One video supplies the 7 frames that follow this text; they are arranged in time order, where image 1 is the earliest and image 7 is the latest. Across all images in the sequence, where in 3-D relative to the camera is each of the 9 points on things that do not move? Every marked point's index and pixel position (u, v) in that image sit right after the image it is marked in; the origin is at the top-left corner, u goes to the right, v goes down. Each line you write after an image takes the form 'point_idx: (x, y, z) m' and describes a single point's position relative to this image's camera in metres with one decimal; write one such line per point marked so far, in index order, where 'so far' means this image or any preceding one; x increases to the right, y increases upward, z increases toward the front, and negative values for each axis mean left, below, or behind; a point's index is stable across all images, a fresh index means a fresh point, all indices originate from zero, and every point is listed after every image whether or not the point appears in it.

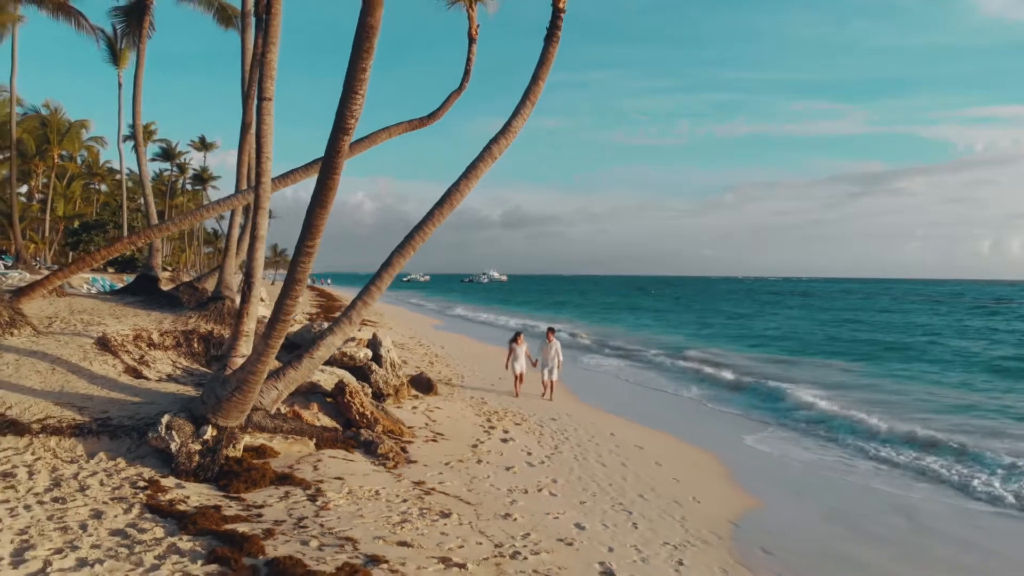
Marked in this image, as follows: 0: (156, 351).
0: (-4.8, -0.8, +8.3) m
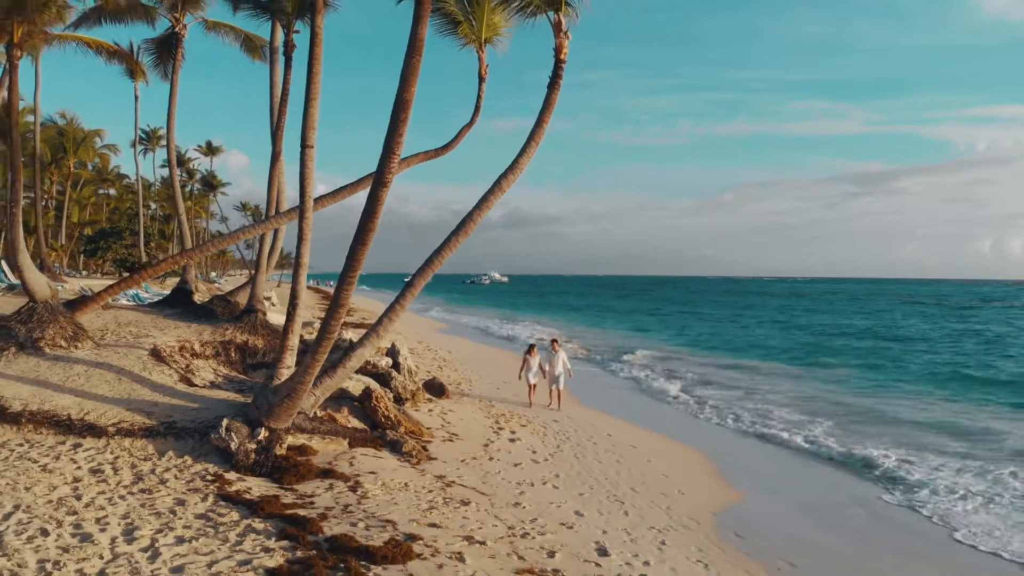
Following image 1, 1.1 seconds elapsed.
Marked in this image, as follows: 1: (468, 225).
0: (-4.7, -1.1, +9.3) m
1: (-0.5, +0.8, +7.3) m
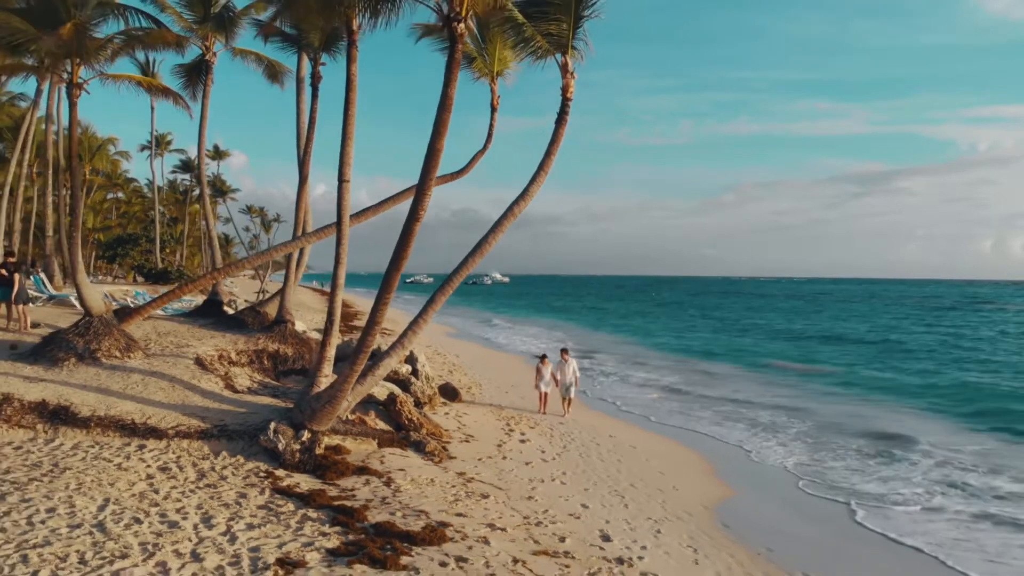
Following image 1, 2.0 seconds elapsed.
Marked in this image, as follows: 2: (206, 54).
0: (-4.5, -1.3, +10.2) m
1: (-0.4, +0.6, +8.1) m
2: (-6.6, +5.0, +13.3) m
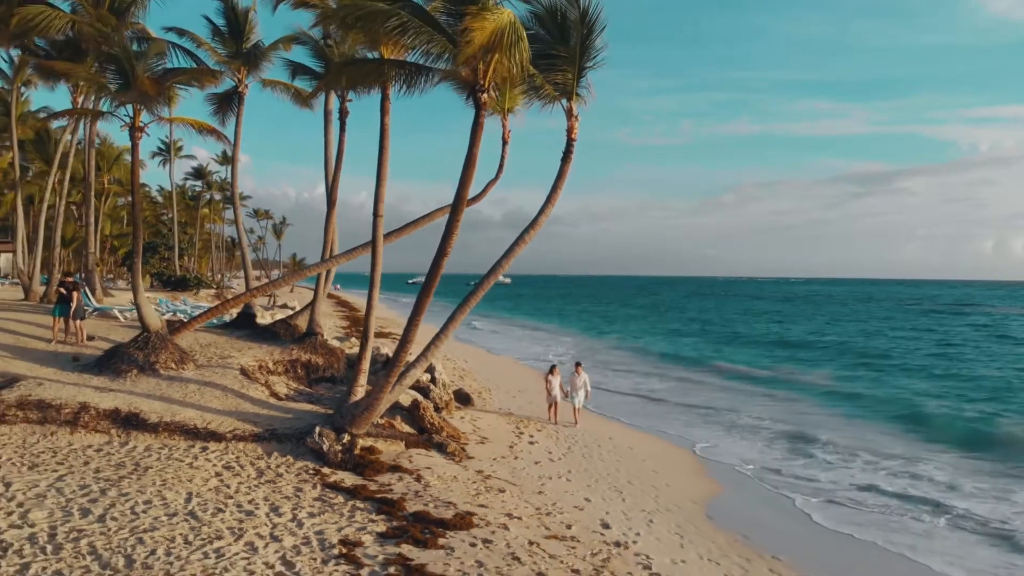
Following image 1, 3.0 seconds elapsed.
0: (-4.3, -1.6, +11.3) m
1: (-0.2, +0.2, +9.3) m
2: (-6.4, +4.7, +14.4) m
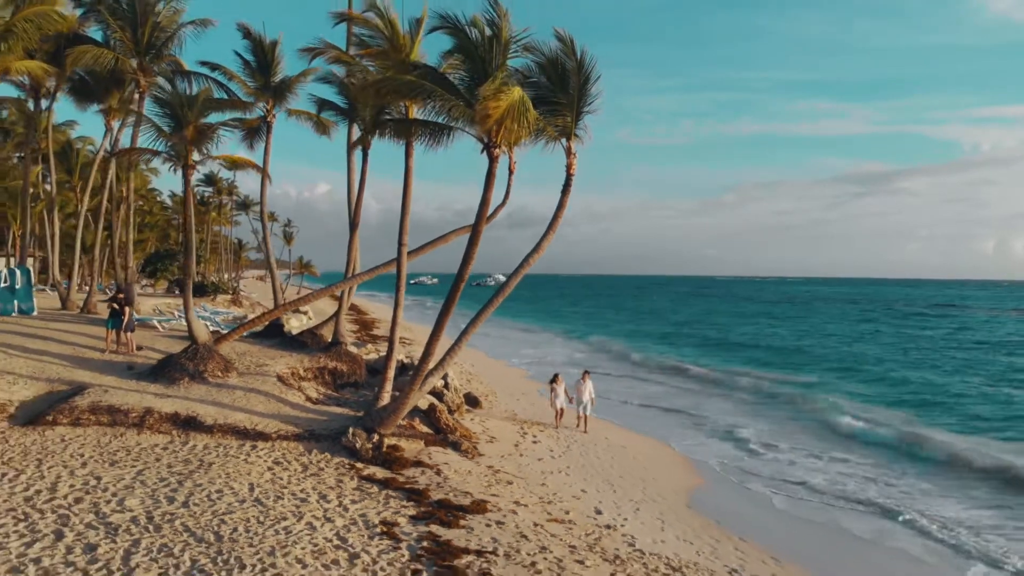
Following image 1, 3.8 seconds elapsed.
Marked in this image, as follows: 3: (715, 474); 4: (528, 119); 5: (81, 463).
0: (-4.2, -1.9, +12.7) m
1: (-0.1, -0.1, +10.7) m
2: (-6.3, +4.4, +15.8) m
3: (+4.0, -3.6, +12.0) m
4: (+0.2, +2.2, +8.4) m
5: (-6.0, -2.5, +8.6) m
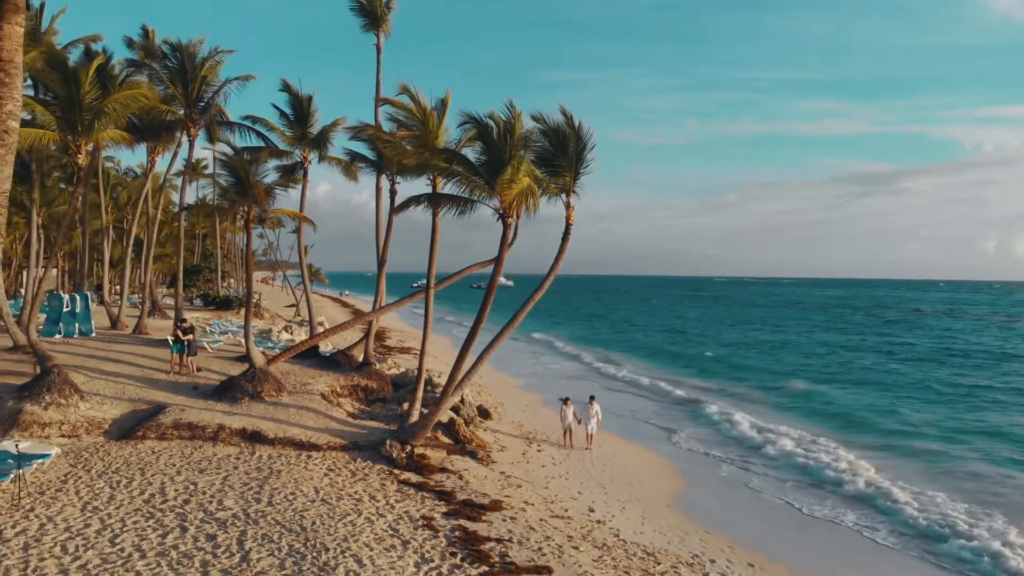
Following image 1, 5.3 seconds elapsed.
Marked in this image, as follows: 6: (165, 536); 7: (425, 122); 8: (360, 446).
0: (-4.0, -2.7, +14.9) m
1: (+0.1, -0.8, +12.8) m
2: (-6.1, +3.7, +17.9) m
3: (+4.1, -4.3, +14.1) m
4: (+0.4, +1.5, +10.5) m
5: (-5.9, -3.2, +10.8) m
6: (-4.7, -3.3, +8.3) m
7: (-1.7, +3.3, +12.3) m
8: (-3.1, -3.2, +12.4) m
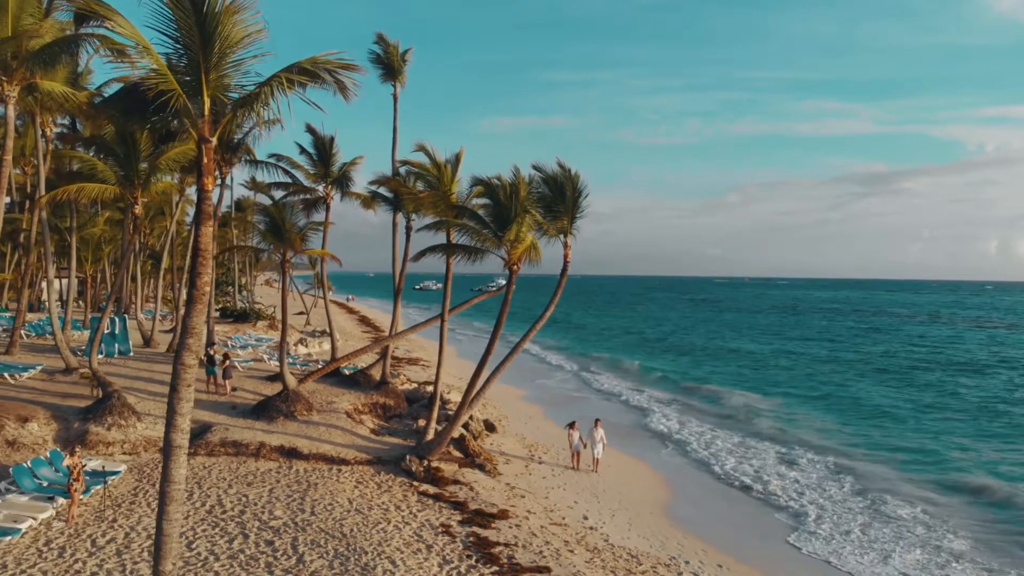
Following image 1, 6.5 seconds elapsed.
0: (-3.9, -3.5, +16.6) m
1: (+0.2, -1.6, +14.5) m
2: (-6.0, +2.9, +19.7) m
3: (+4.2, -5.1, +15.9) m
4: (+0.5, +0.7, +12.2) m
5: (-5.8, -4.0, +12.5) m
6: (-4.6, -4.1, +10.1) m
7: (-1.6, +2.5, +14.0) m
8: (-3.0, -4.0, +14.1) m
